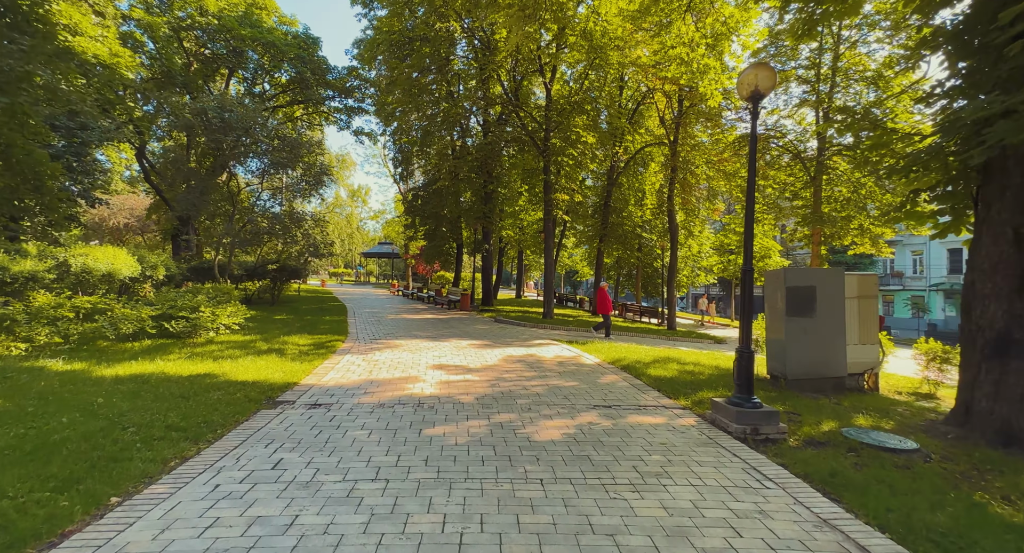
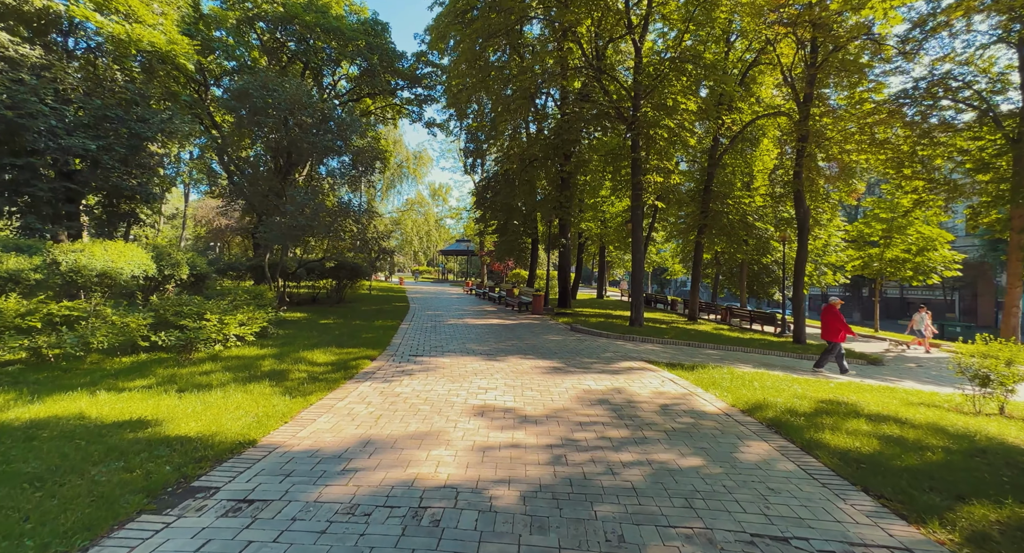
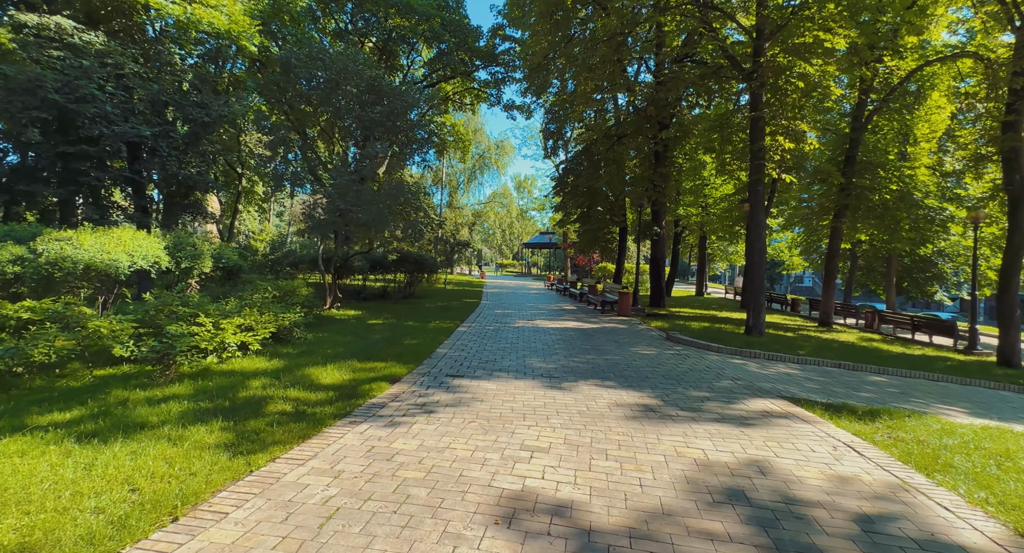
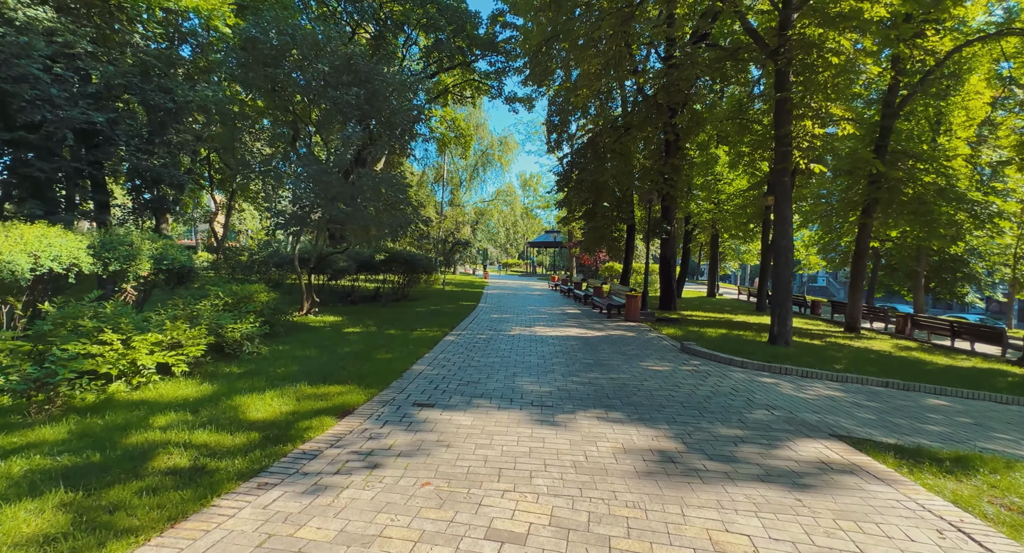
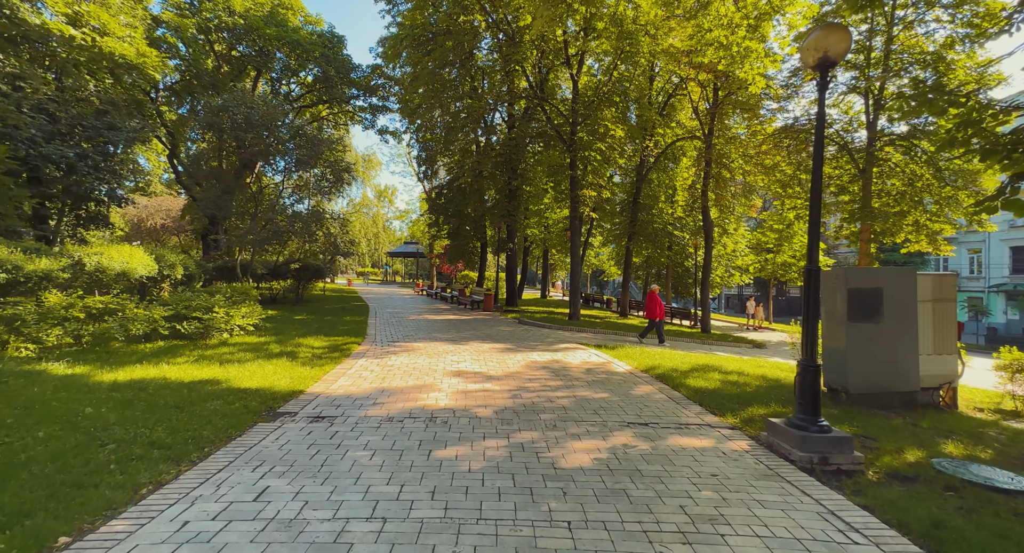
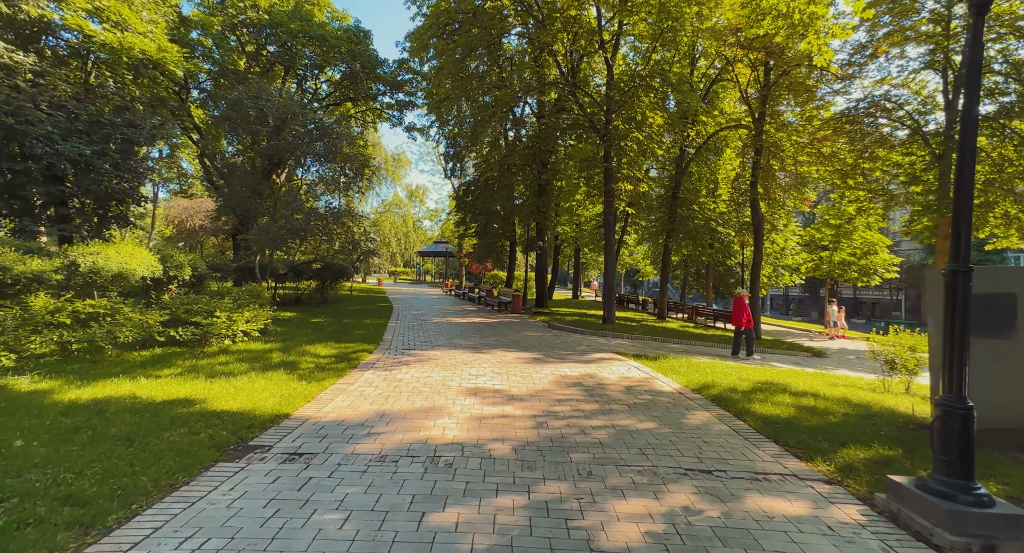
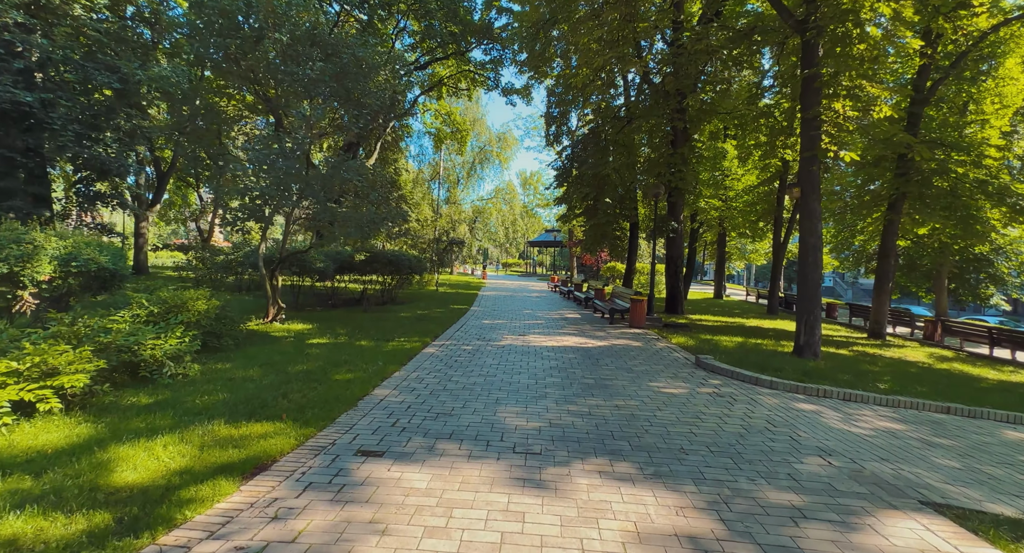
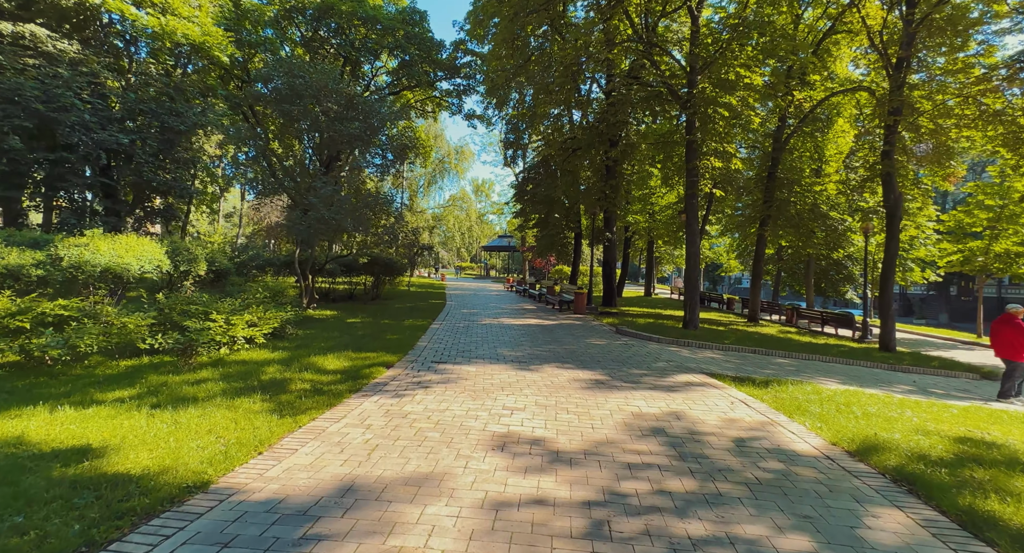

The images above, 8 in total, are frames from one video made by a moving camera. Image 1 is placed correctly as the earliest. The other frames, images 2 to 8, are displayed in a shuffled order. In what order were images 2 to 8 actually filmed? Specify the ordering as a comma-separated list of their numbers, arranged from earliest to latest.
5, 6, 2, 8, 3, 4, 7
